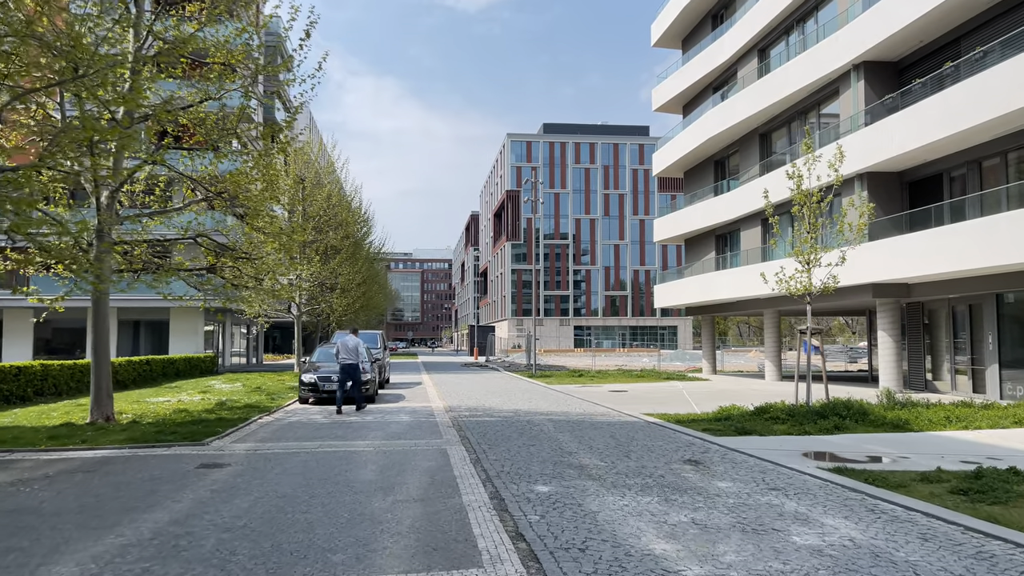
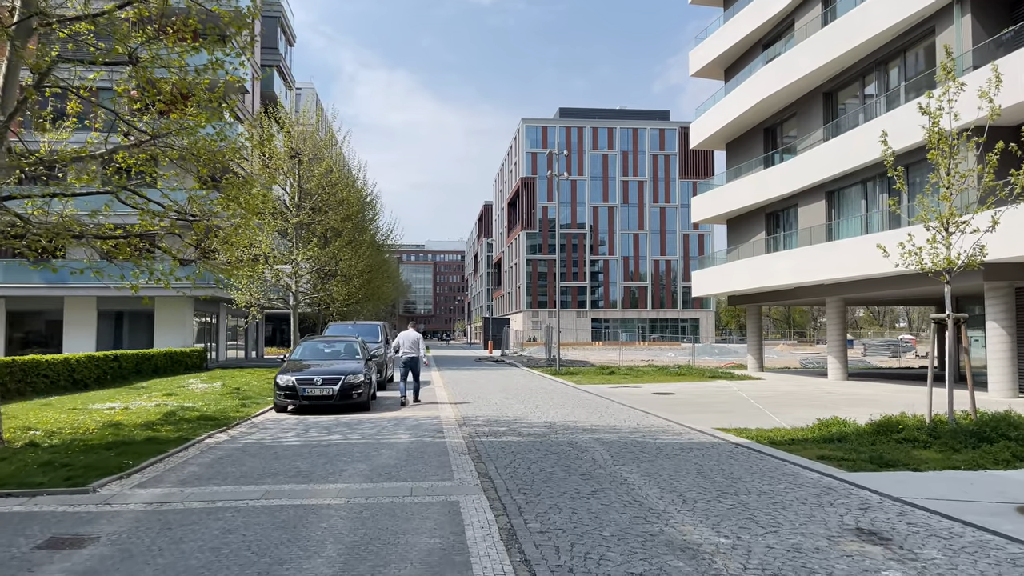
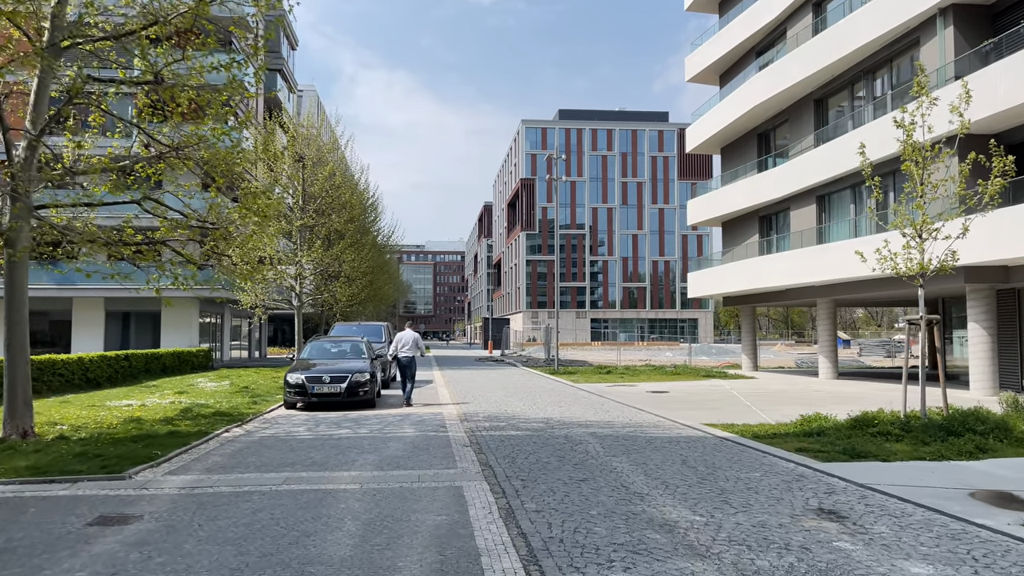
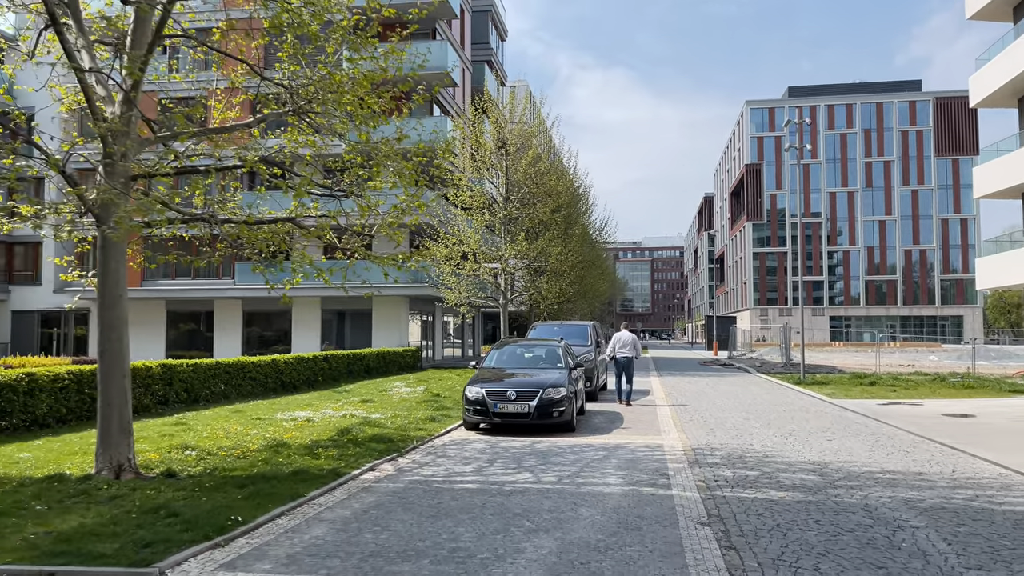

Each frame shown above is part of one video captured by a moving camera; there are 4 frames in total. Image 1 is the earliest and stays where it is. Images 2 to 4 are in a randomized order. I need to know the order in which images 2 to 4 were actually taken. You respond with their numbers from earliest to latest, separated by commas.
3, 2, 4
